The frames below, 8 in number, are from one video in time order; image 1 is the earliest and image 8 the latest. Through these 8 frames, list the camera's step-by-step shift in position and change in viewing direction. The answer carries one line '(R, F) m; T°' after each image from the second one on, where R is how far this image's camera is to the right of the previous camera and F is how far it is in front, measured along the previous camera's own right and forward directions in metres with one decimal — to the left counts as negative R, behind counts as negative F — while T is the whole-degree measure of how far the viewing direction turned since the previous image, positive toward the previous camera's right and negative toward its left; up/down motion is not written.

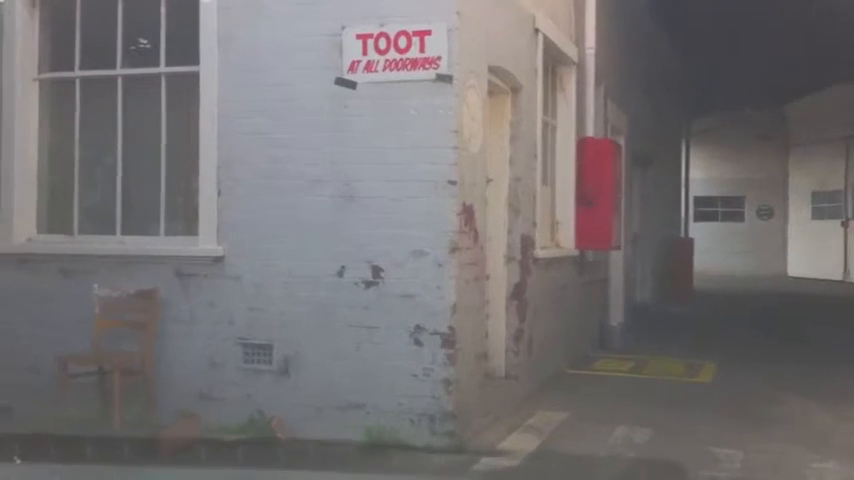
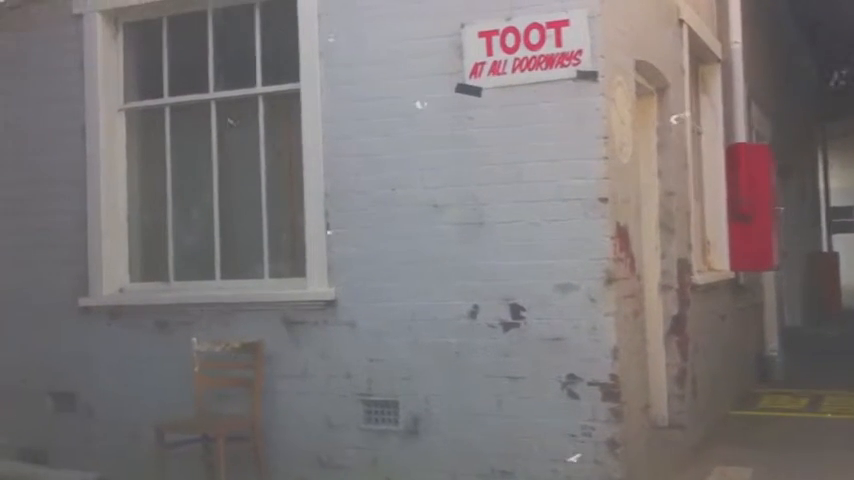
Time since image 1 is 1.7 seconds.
(-0.2, +0.9) m; -6°
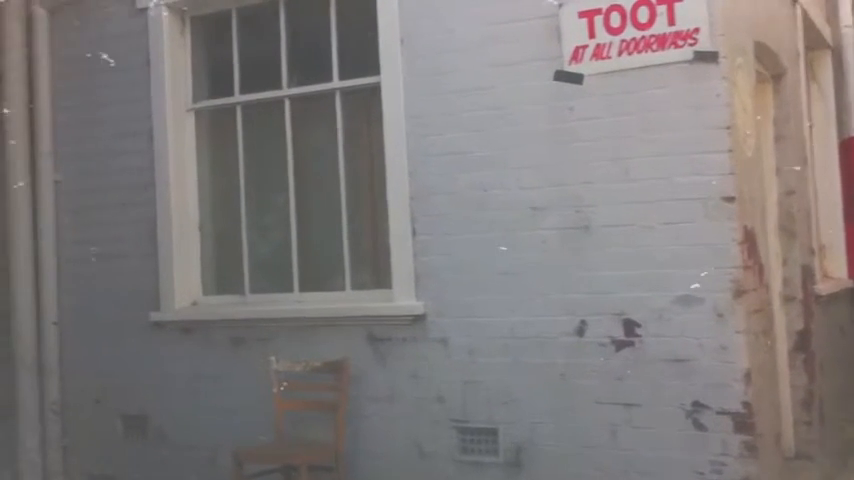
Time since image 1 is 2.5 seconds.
(-0.1, +0.5) m; -4°
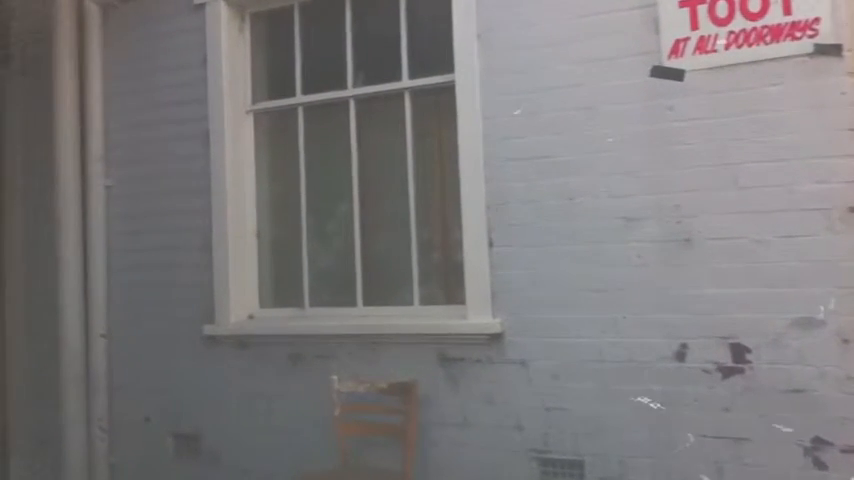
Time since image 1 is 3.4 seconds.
(-0.1, +0.4) m; -2°
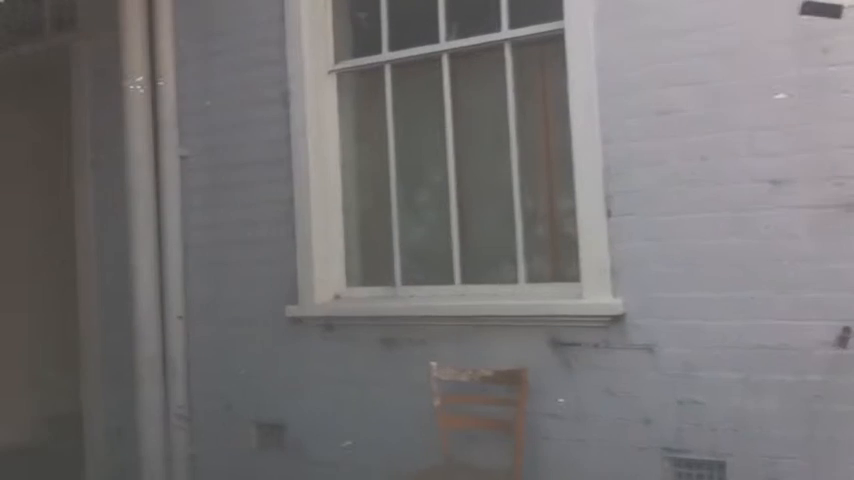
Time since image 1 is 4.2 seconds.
(-0.1, +0.5) m; -4°
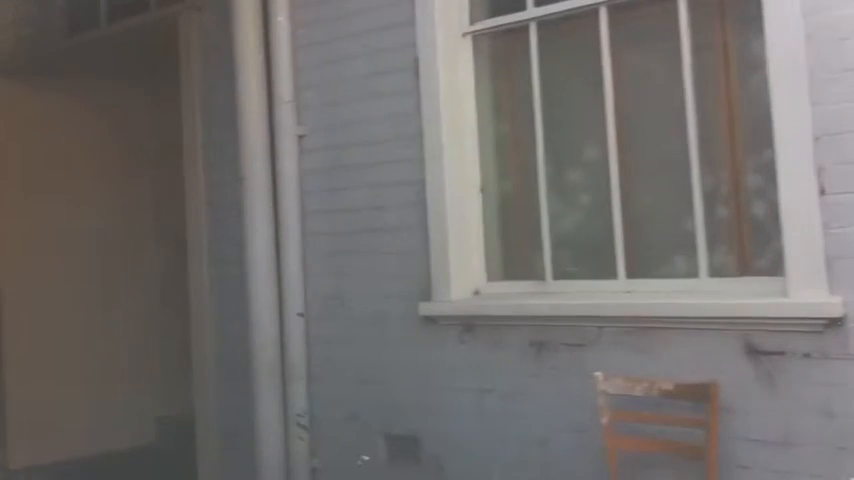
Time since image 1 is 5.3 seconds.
(-0.2, +0.6) m; -6°
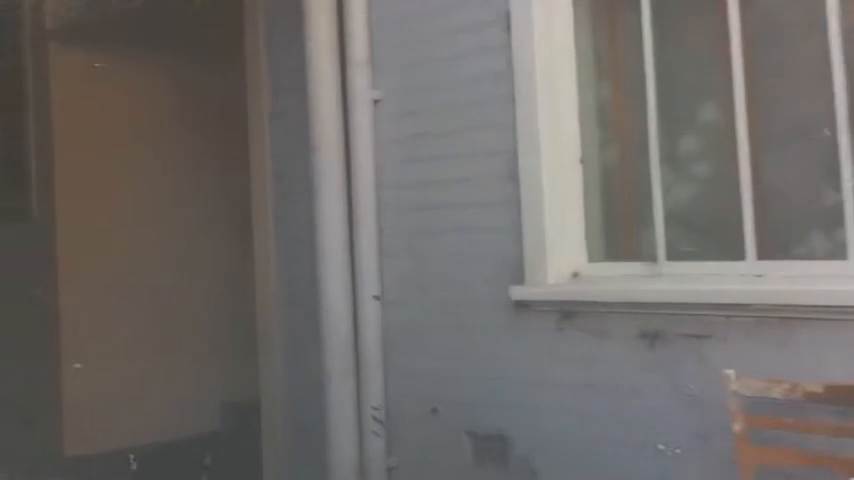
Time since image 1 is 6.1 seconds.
(-0.1, +0.5) m; -3°
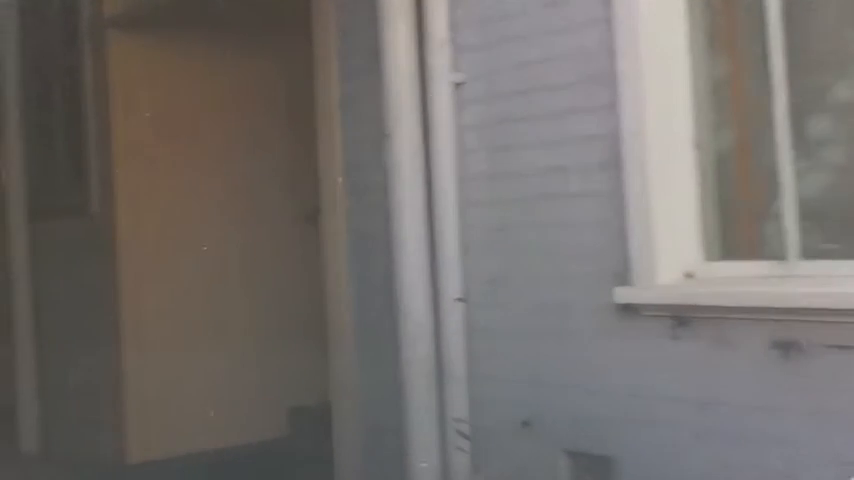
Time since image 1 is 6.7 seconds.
(-0.1, +0.4) m; -3°
